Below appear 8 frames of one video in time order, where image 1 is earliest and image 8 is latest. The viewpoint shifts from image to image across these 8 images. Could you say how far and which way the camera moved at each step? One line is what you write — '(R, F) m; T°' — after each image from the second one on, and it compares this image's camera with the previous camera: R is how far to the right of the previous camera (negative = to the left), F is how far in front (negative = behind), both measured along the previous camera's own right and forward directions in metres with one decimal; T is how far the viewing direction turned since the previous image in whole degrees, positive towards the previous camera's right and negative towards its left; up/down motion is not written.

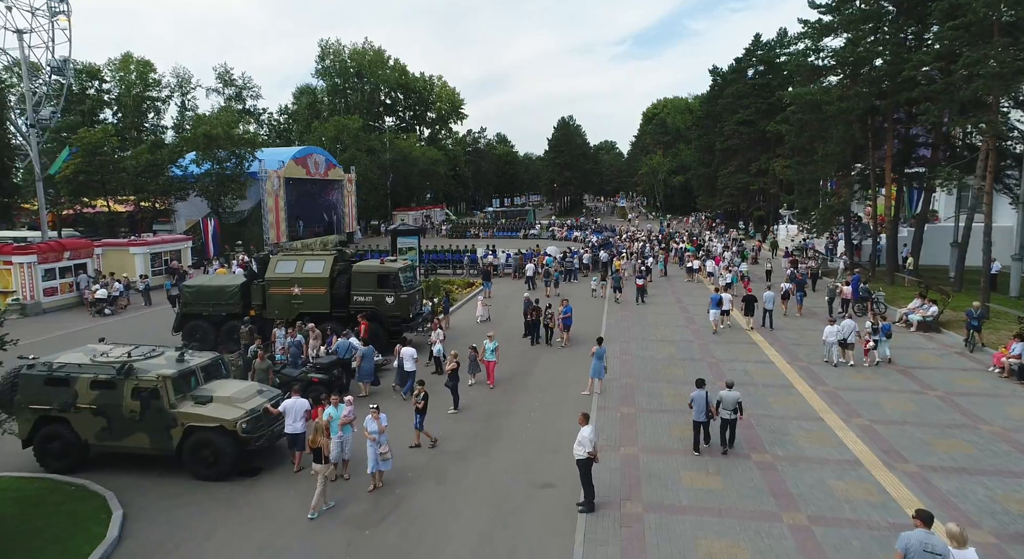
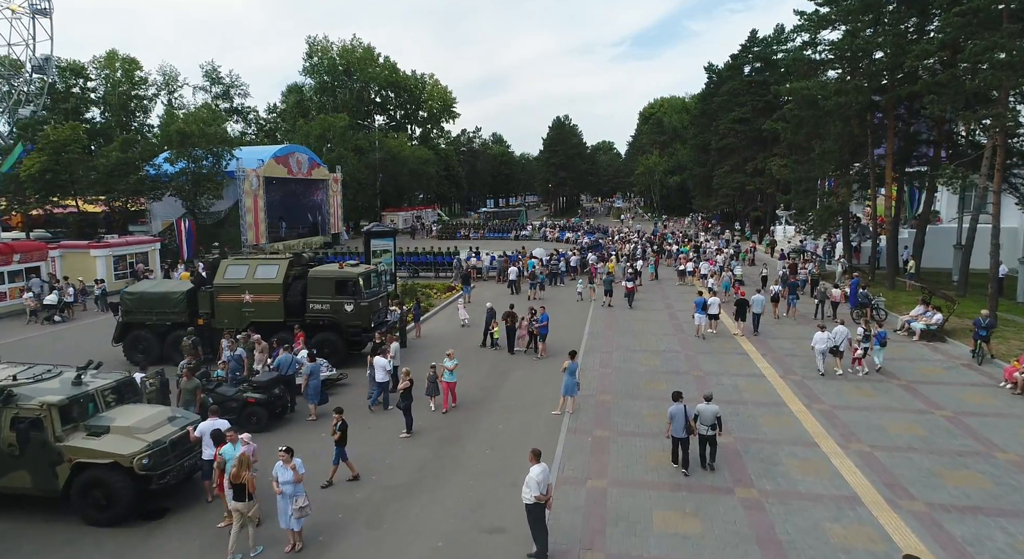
(+0.8, +1.4) m; 0°
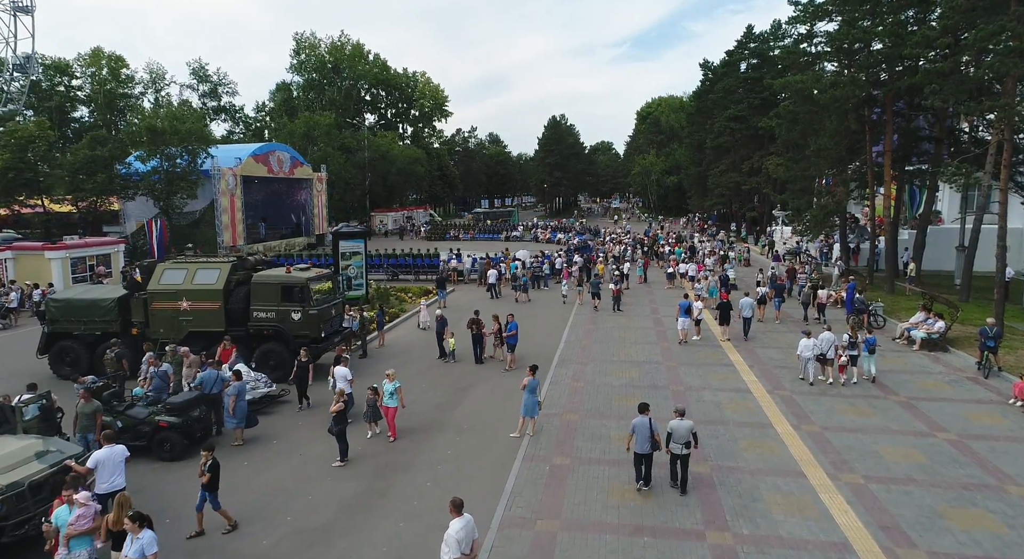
(+0.9, +1.4) m; 0°
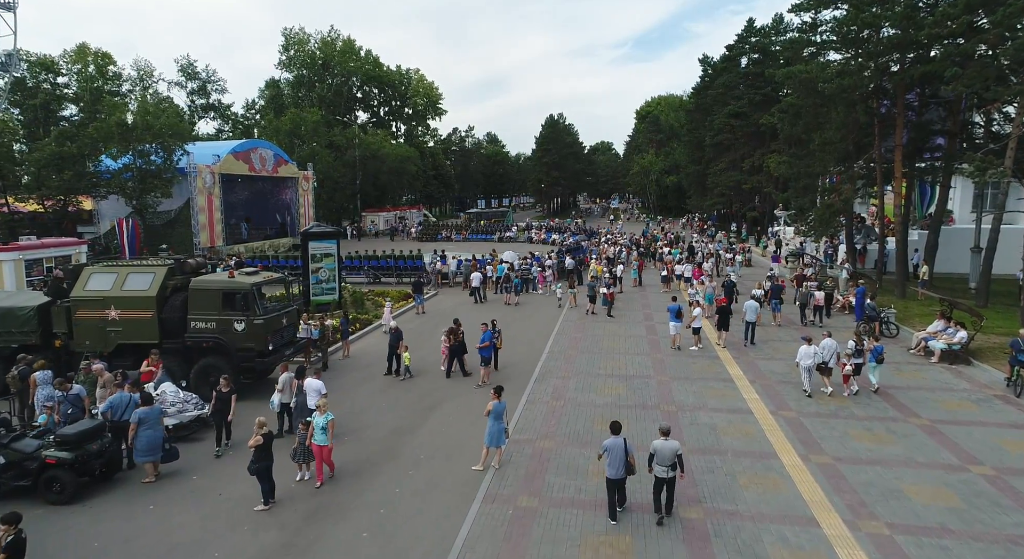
(+0.7, +1.7) m; 0°
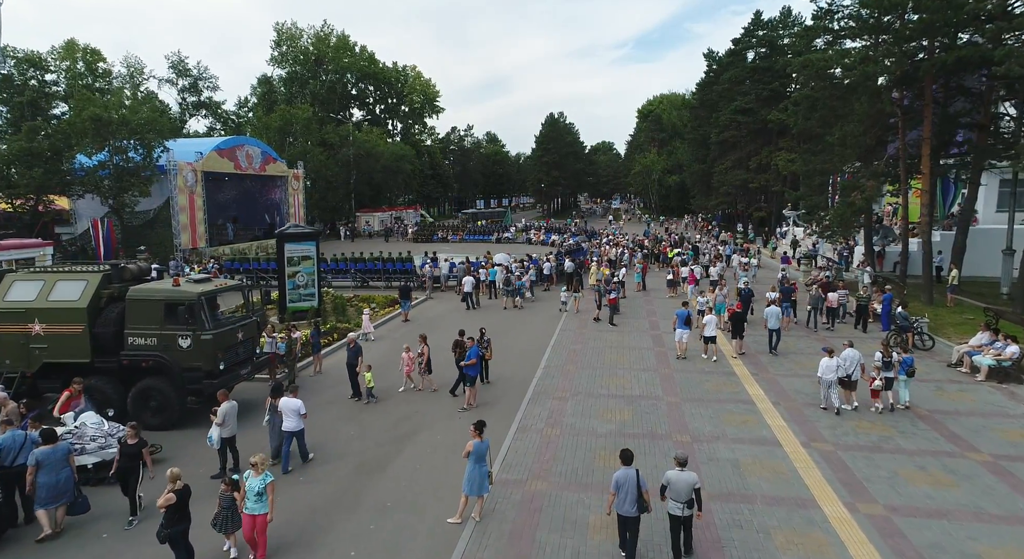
(+0.2, +1.9) m; 0°
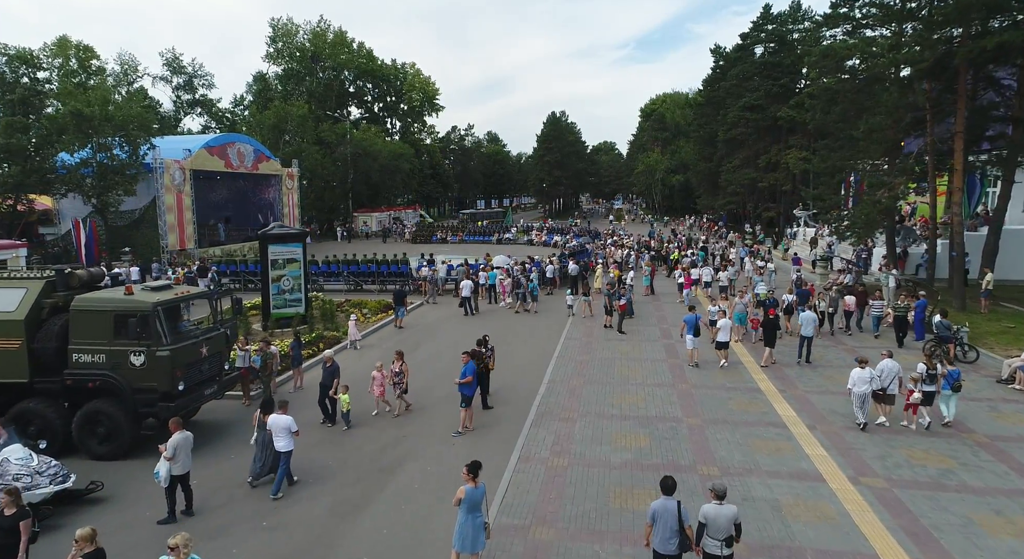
(0.0, +1.5) m; 0°
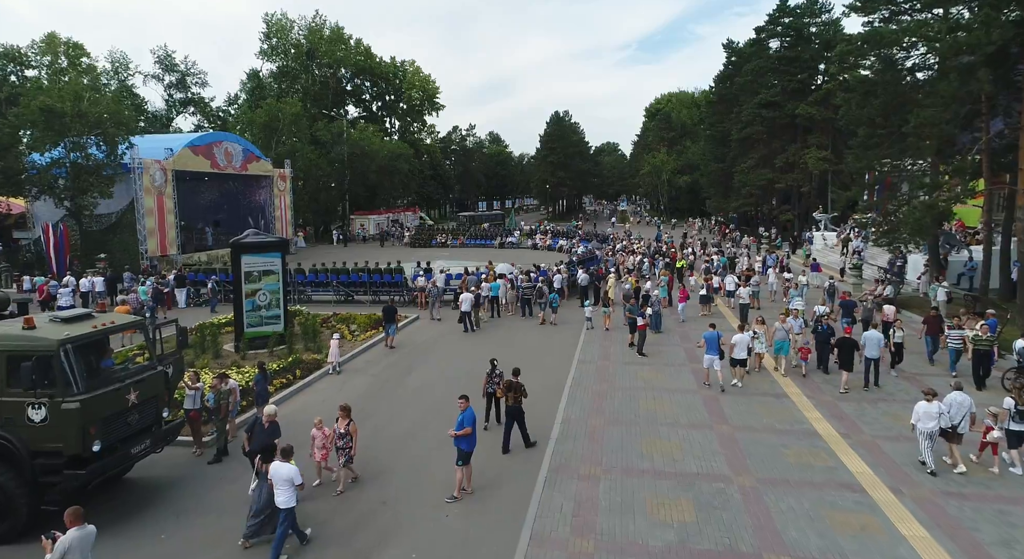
(-0.1, +2.3) m; 0°
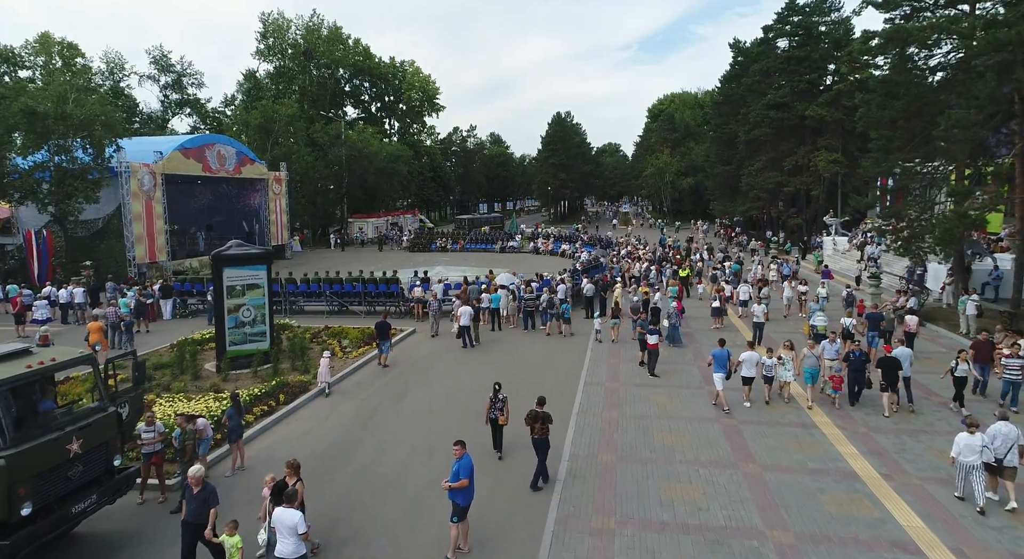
(0.0, +1.2) m; 0°
